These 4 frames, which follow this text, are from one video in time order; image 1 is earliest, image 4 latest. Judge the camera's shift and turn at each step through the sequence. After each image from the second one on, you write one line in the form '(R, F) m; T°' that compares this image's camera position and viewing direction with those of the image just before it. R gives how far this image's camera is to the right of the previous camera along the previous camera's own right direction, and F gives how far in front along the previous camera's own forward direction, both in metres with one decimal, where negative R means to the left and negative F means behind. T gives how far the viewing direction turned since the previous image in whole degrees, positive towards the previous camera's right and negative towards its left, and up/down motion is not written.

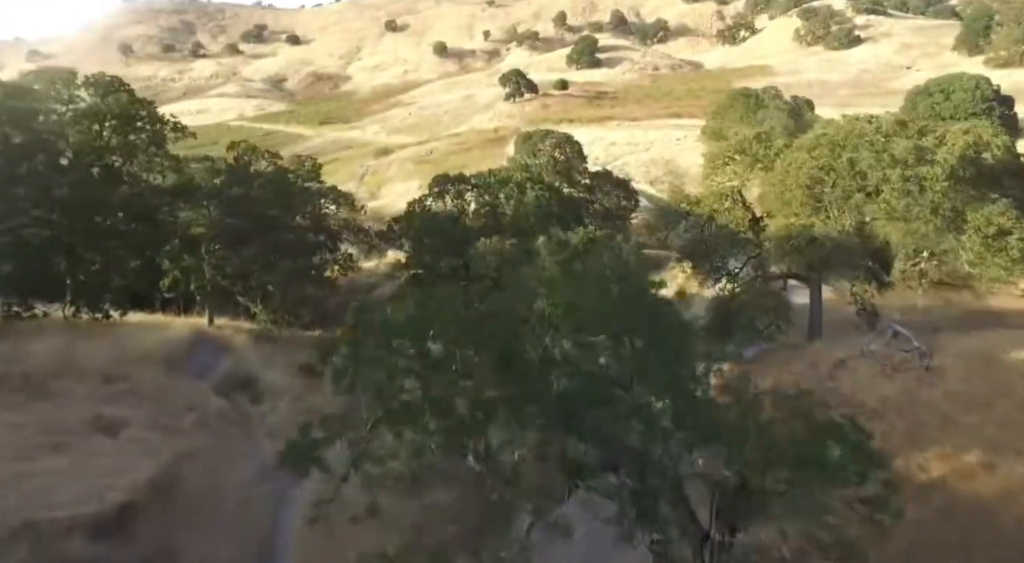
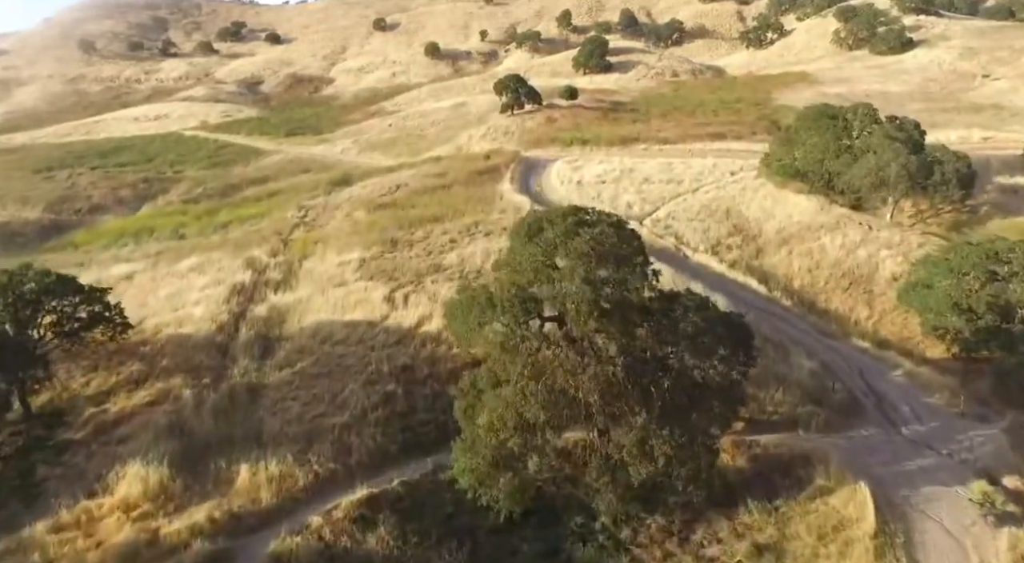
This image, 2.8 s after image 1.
(+0.1, +16.6) m; 0°
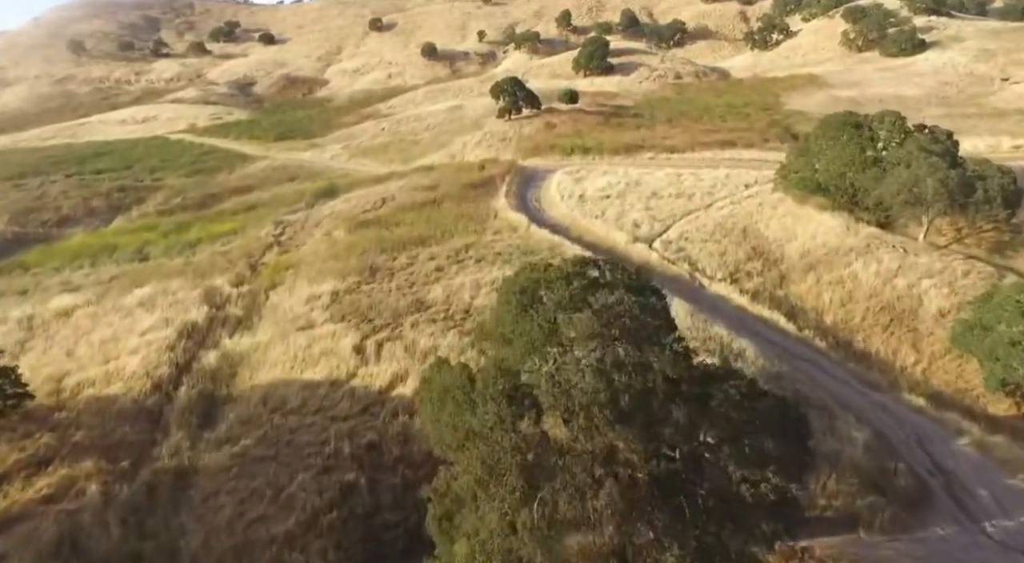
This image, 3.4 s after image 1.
(+0.1, +3.6) m; 0°
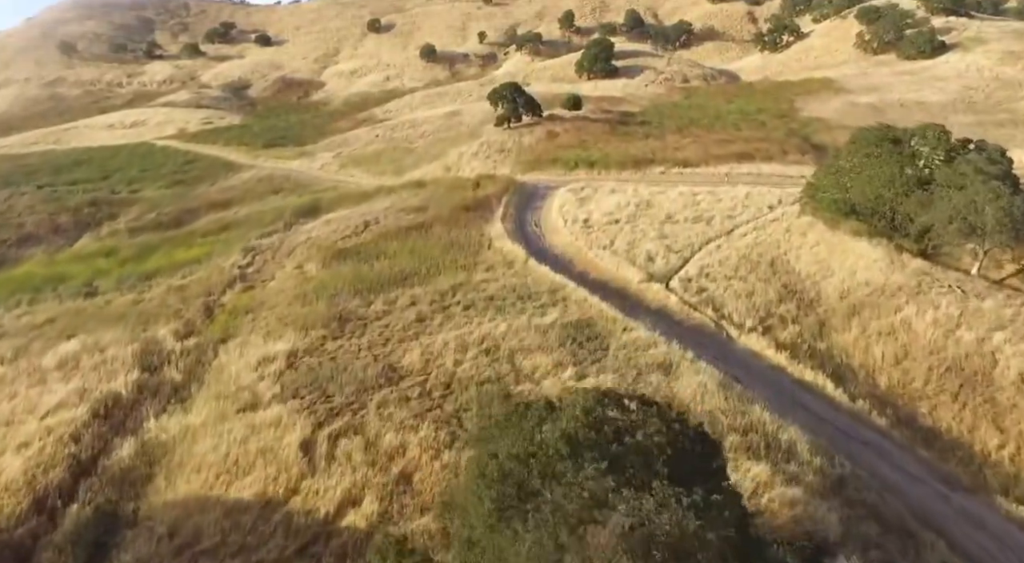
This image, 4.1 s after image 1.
(+0.2, +4.3) m; 0°
